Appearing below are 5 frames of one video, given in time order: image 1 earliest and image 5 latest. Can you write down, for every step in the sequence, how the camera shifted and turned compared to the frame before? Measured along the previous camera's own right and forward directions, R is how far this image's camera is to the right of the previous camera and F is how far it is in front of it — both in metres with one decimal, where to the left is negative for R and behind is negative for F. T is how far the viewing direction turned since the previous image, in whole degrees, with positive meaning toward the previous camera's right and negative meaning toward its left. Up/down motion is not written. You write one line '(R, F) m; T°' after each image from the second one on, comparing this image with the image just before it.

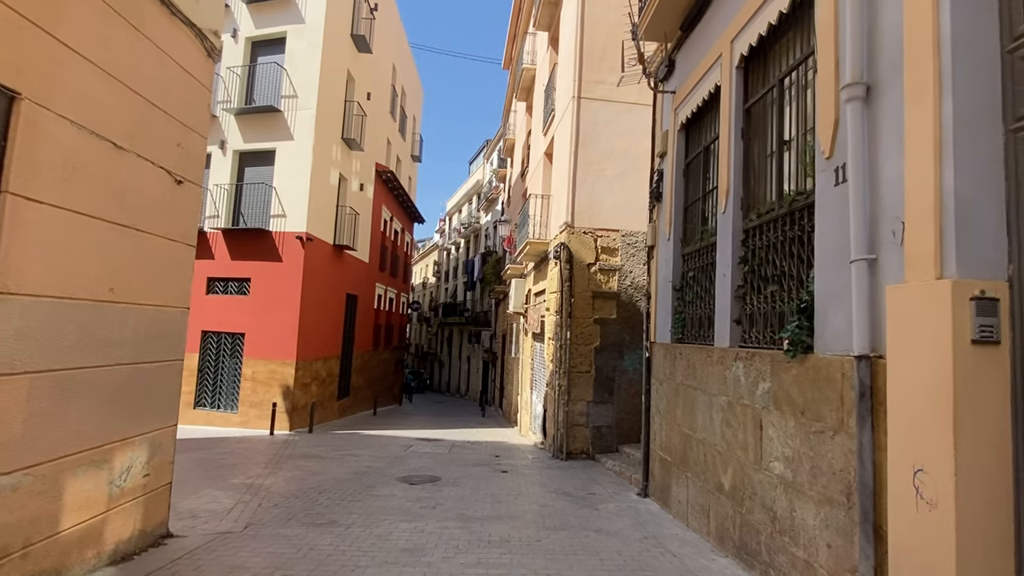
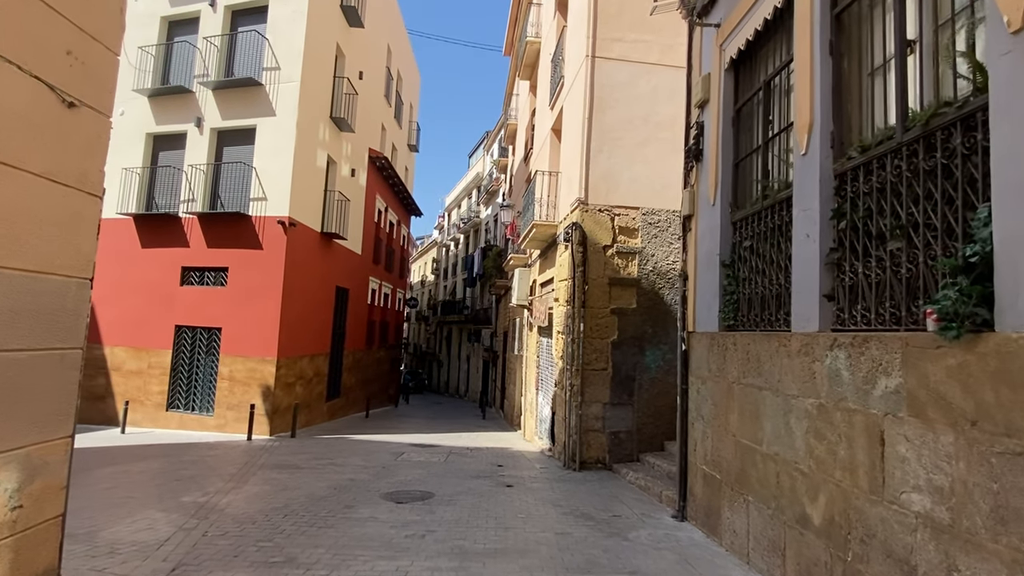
(-0.1, +1.3) m; 0°
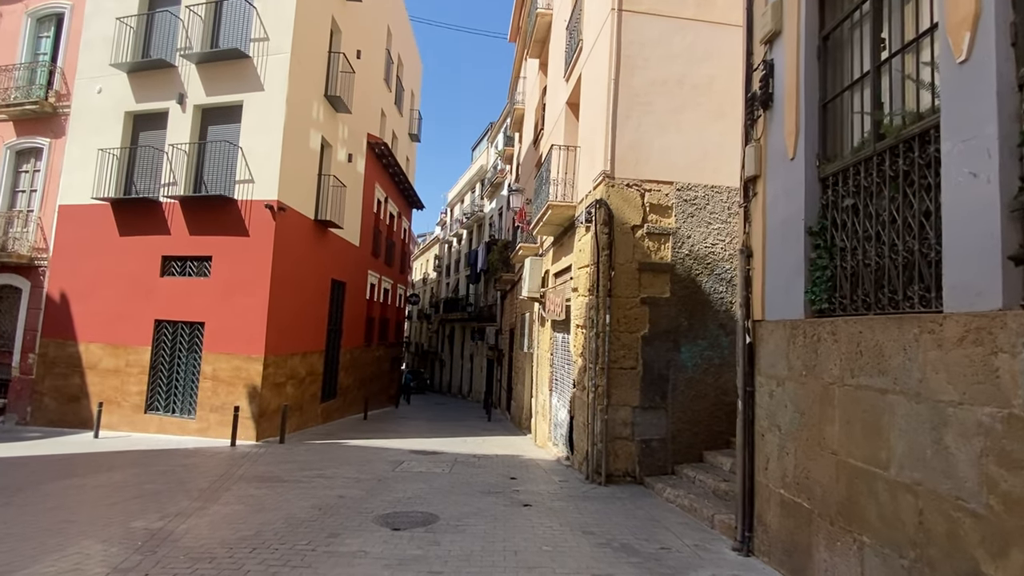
(-0.2, +1.2) m; 0°
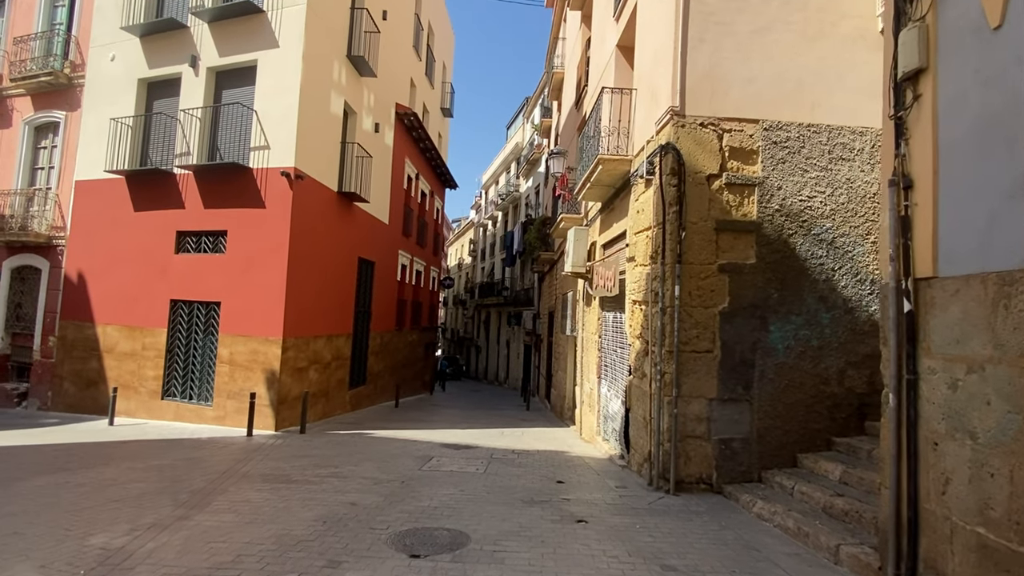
(-0.1, +1.4) m; -4°
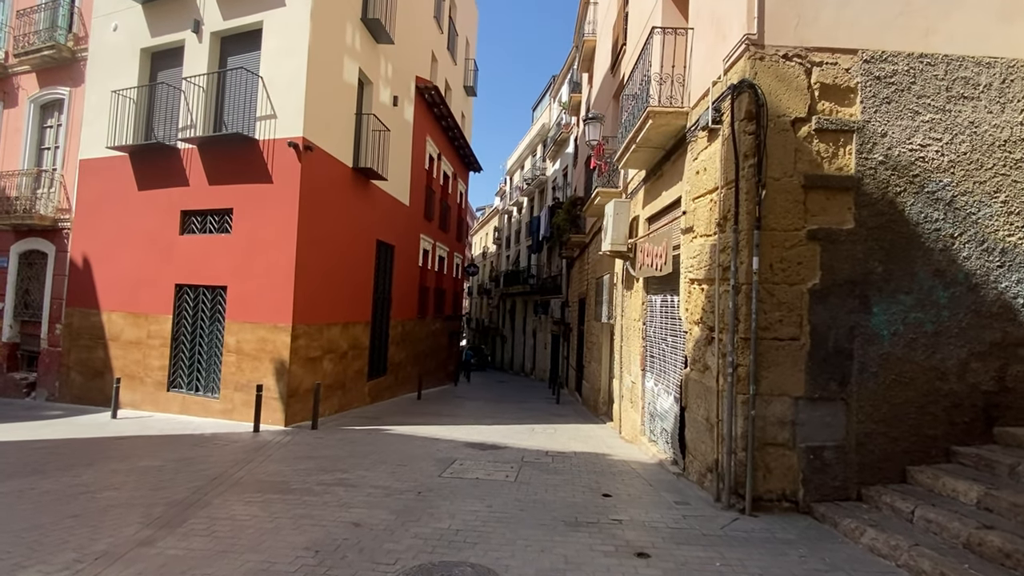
(-0.1, +1.1) m; -3°
